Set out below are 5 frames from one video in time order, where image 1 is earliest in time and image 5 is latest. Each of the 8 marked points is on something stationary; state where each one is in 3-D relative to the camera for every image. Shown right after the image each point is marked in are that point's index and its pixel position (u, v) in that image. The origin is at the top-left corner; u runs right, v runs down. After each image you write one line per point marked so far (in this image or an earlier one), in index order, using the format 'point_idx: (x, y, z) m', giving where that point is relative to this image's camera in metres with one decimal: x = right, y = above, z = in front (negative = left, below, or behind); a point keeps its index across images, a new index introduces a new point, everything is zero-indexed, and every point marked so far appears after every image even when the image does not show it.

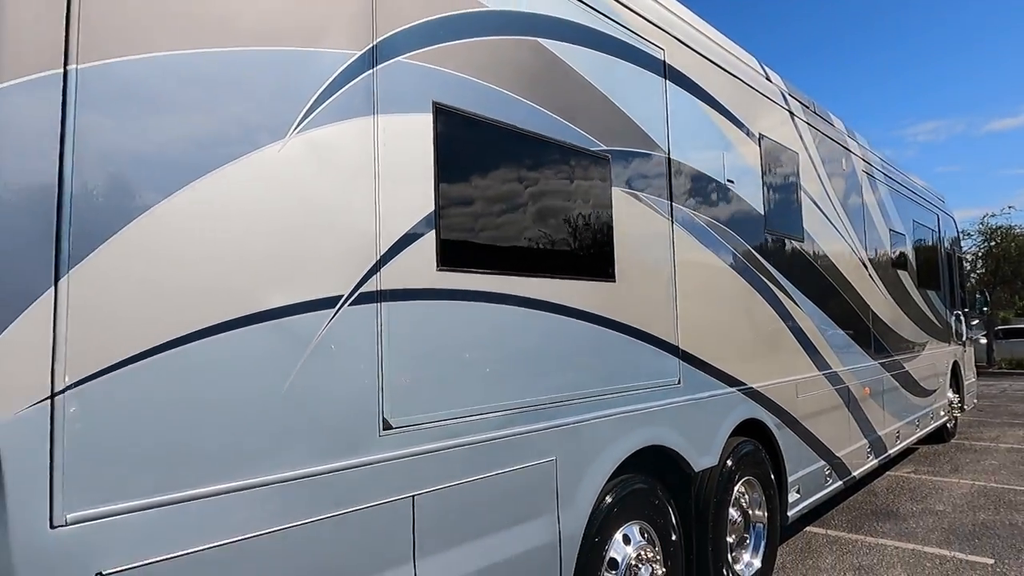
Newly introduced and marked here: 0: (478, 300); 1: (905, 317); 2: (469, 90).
0: (-0.1, 0.0, +2.3) m
1: (+3.8, -0.3, +6.8) m
2: (-0.1, +0.7, +2.3) m
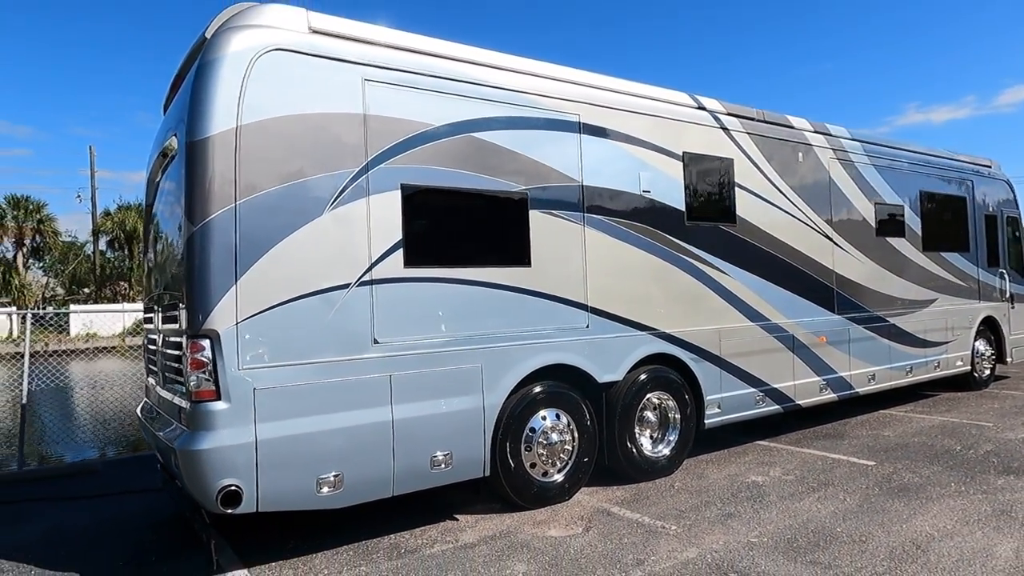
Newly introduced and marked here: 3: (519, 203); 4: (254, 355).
0: (-0.5, +0.1, +4.5) m
1: (+4.4, +0.1, +8.0) m
2: (-0.5, +0.7, +4.5) m
3: (0.0, +0.6, +4.9) m
4: (-1.4, -0.4, +3.8) m
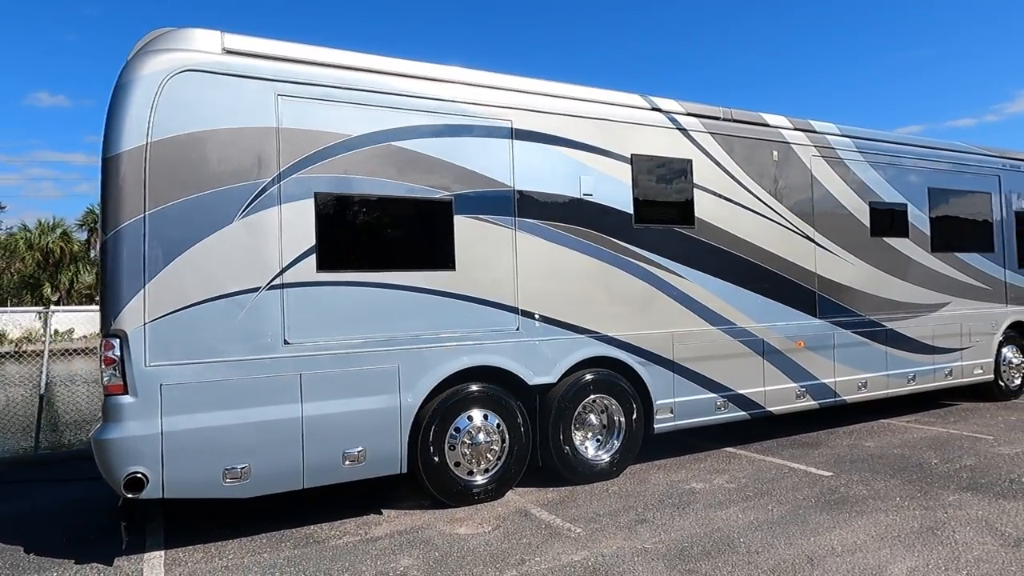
0: (-1.1, 0.0, +4.7) m
1: (+4.1, +0.1, +7.6) m
2: (-1.1, +0.7, +4.7) m
3: (-0.5, +0.6, +5.1) m
4: (-2.1, -0.4, +4.2) m
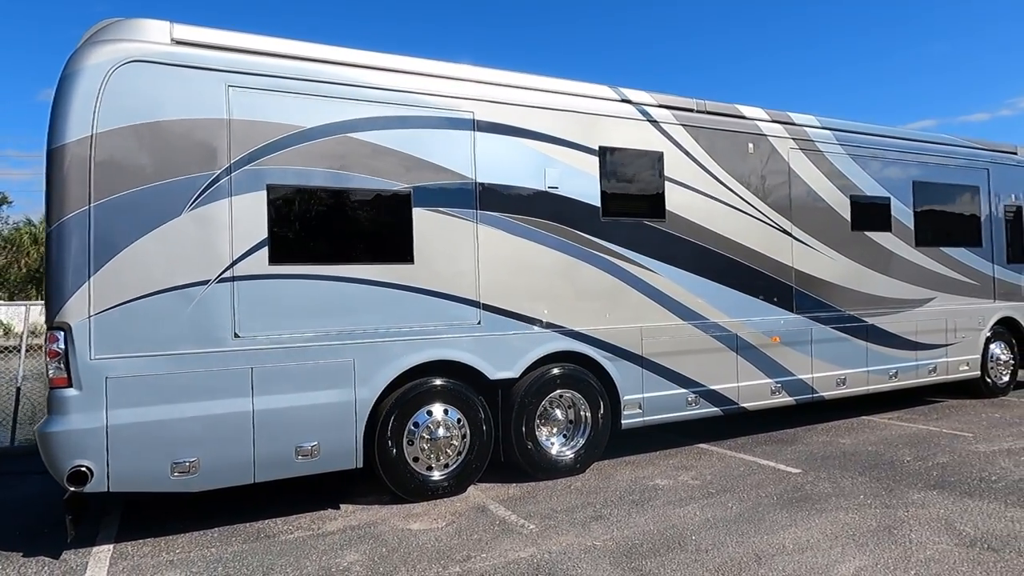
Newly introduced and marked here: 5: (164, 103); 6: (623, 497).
0: (-1.4, +0.1, +4.6) m
1: (+3.9, +0.1, +7.5) m
2: (-1.4, +0.8, +4.7) m
3: (-0.8, +0.6, +5.0) m
4: (-2.4, -0.3, +4.1) m
5: (-2.1, +1.1, +4.3) m
6: (+0.8, -1.5, +5.0) m
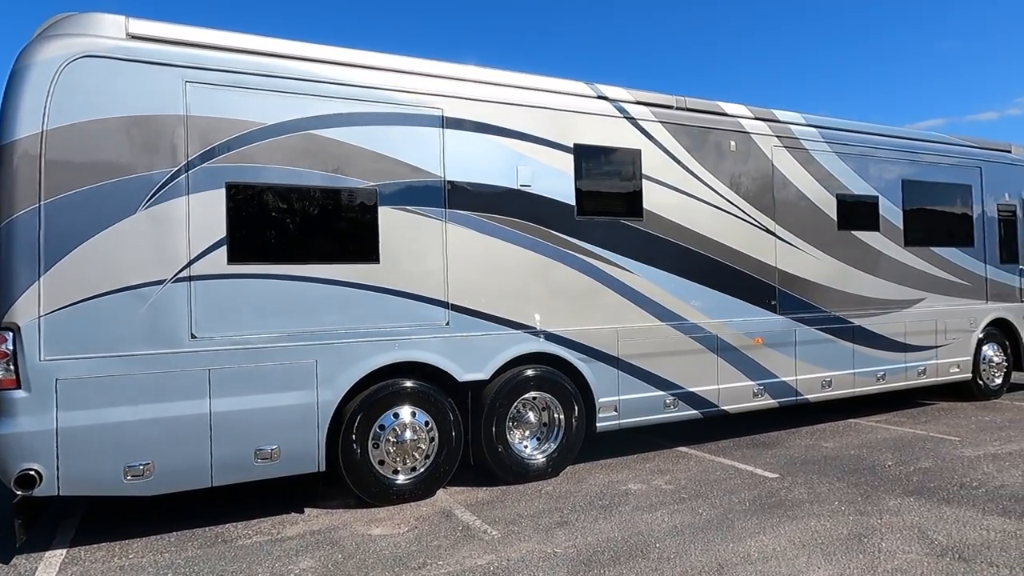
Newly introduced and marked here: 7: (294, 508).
0: (-1.6, +0.1, +4.5) m
1: (+3.7, +0.1, +7.3) m
2: (-1.7, +0.8, +4.6) m
3: (-1.0, +0.6, +4.9) m
4: (-2.6, -0.3, +4.0) m
5: (-2.4, +1.1, +4.2) m
6: (+0.6, -1.5, +4.9) m
7: (-1.5, -1.5, +4.9) m
